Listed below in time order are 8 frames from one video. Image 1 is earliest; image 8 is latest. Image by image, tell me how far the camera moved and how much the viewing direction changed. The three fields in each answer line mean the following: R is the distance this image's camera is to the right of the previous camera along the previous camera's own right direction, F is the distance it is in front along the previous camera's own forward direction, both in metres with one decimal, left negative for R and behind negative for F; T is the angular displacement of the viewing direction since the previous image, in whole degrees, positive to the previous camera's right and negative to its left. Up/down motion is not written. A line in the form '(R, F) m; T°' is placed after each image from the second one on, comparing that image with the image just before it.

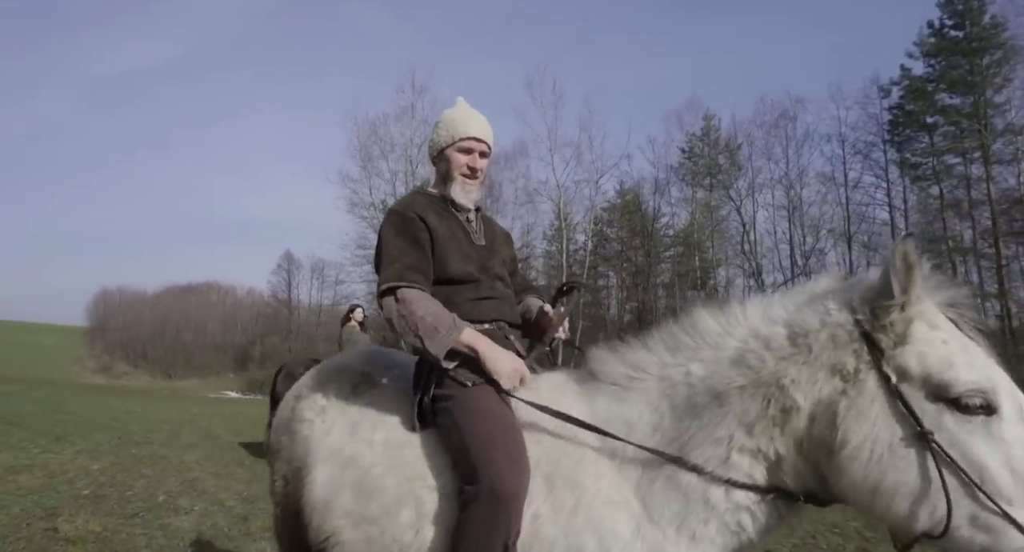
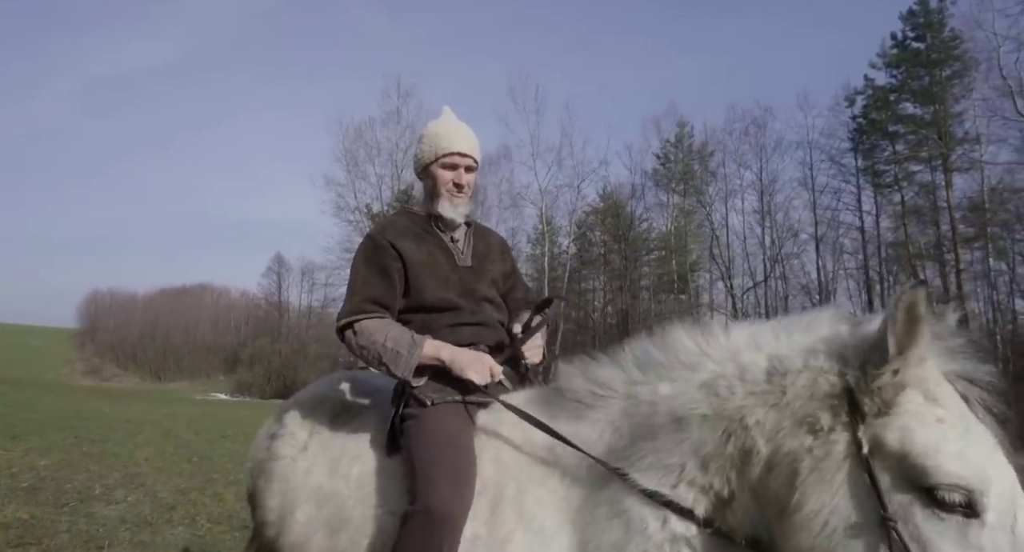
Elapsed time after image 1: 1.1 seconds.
(+0.1, -0.3) m; +1°
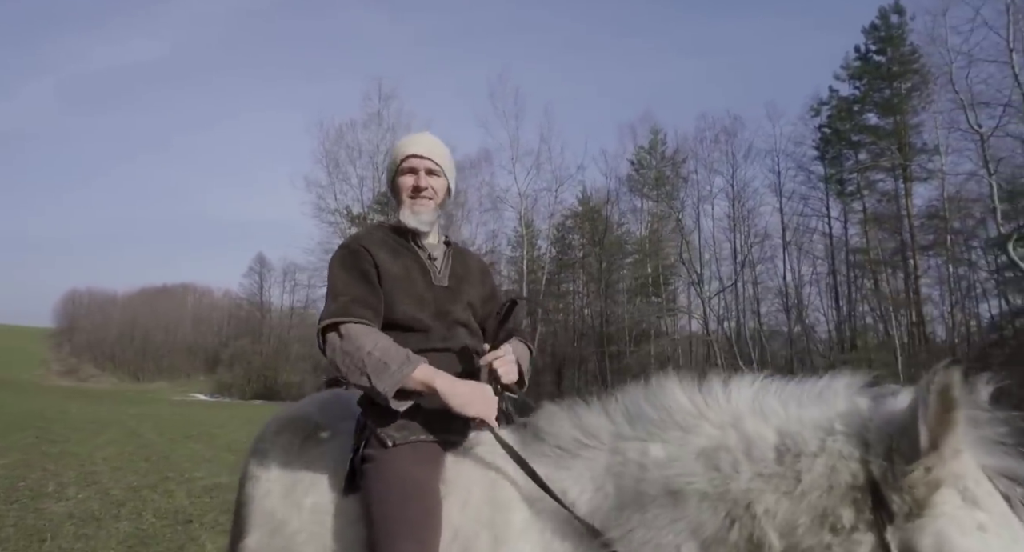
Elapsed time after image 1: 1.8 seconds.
(-0.3, -0.2) m; +3°
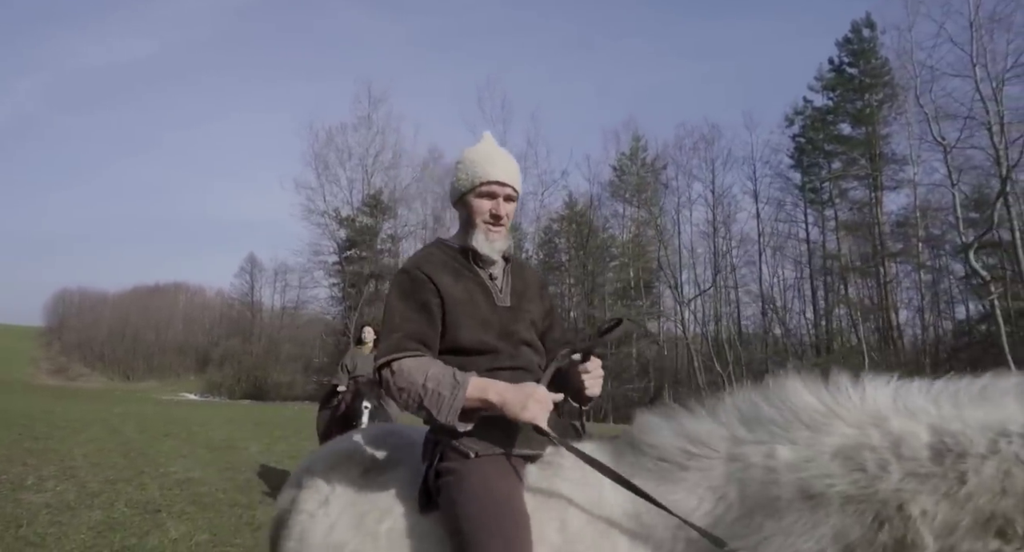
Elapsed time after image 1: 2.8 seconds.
(-0.3, -0.2) m; +2°
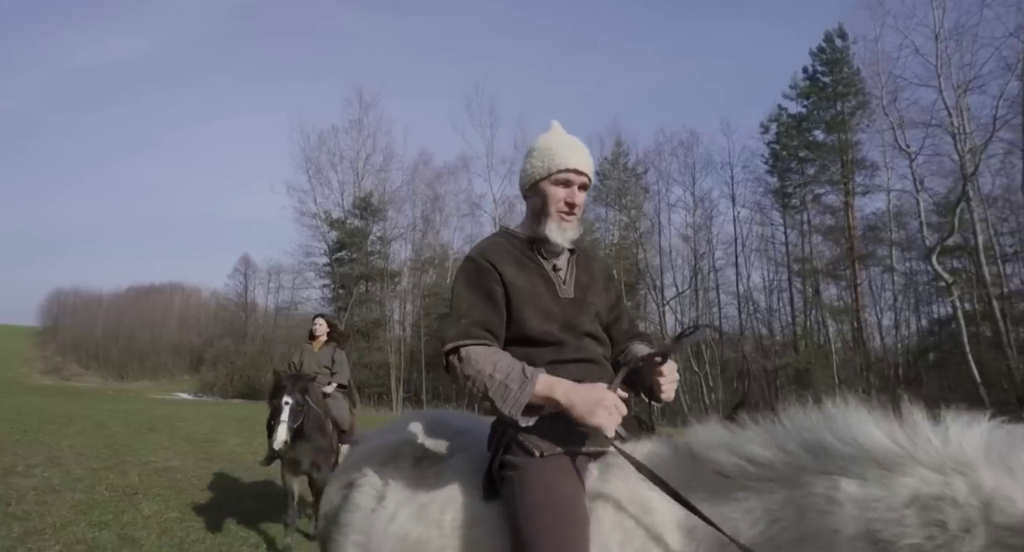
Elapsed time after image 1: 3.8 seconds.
(-0.3, -0.3) m; +2°
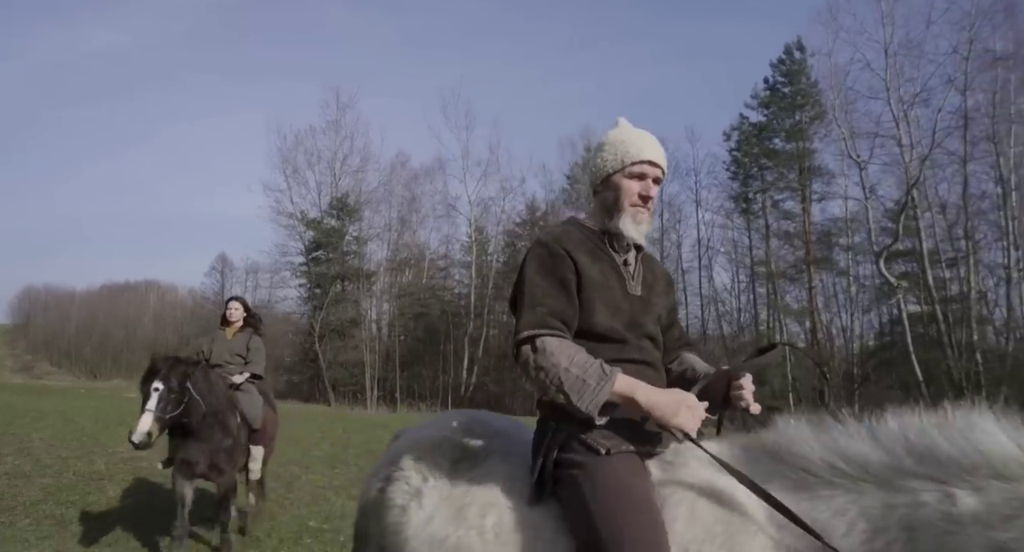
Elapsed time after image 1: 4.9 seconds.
(-0.4, -0.3) m; +3°
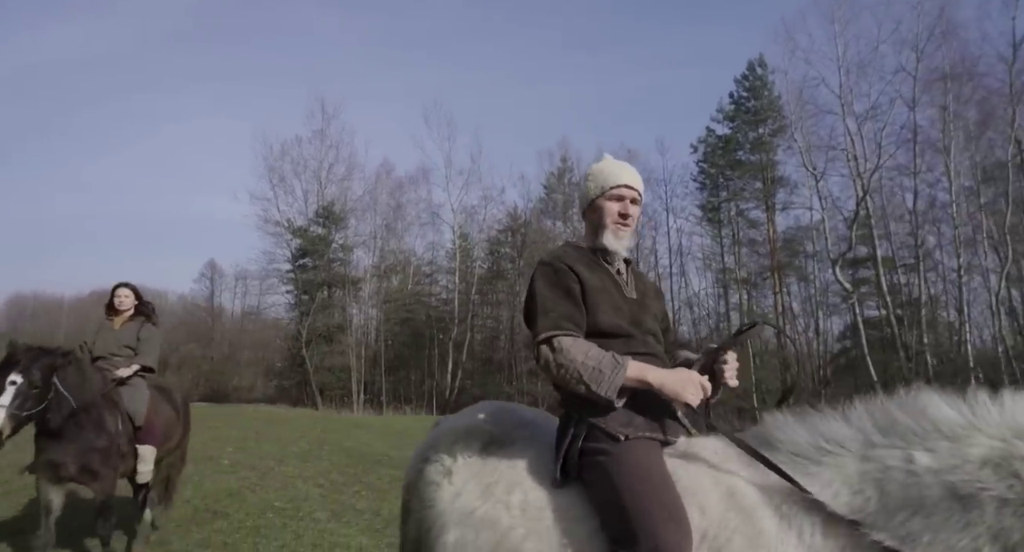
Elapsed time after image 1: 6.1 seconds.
(-0.5, -0.4) m; +3°
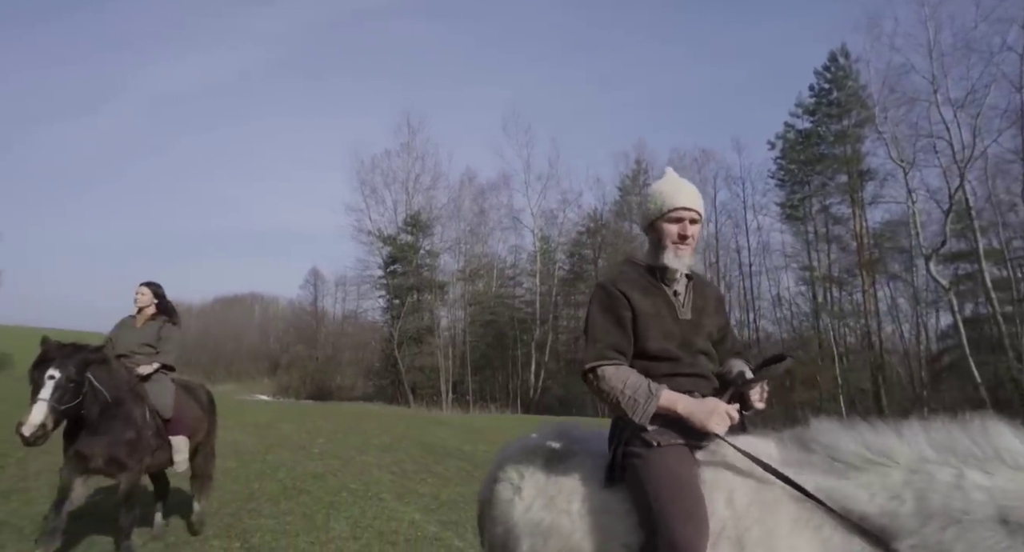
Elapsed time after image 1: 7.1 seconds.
(+0.4, -0.5) m; -8°
